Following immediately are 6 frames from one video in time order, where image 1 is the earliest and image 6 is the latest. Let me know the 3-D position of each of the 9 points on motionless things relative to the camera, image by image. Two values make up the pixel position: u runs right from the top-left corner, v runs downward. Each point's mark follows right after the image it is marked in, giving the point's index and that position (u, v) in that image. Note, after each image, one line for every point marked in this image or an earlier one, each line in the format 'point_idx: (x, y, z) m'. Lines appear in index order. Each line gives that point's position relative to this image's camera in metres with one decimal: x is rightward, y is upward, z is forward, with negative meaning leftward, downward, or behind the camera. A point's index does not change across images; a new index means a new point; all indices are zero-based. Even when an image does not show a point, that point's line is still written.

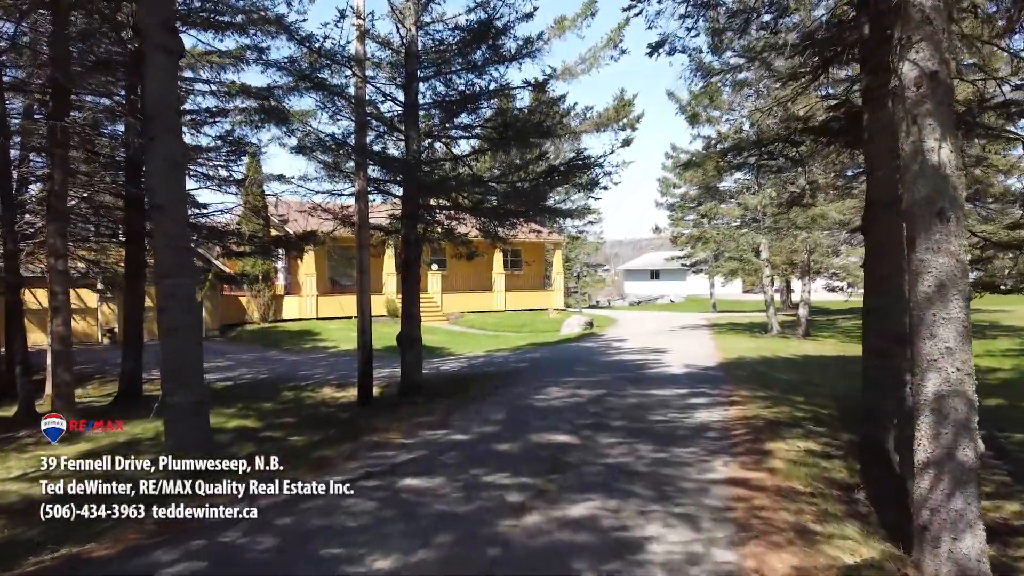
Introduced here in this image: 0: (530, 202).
0: (+0.3, +1.2, +11.4) m
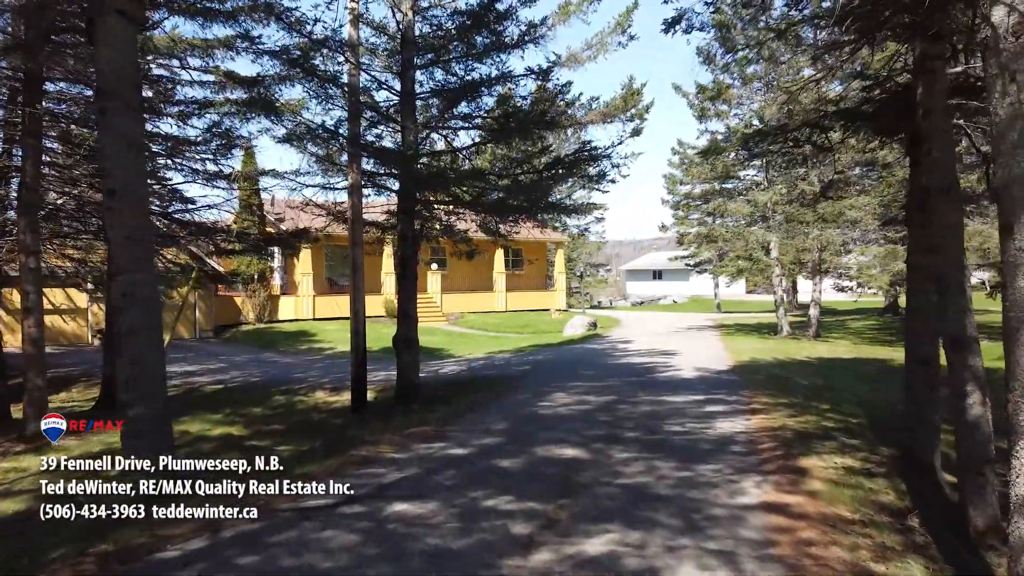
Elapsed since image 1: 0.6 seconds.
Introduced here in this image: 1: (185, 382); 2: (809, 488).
0: (+0.3, +1.2, +10.8) m
1: (-6.0, -1.7, +14.7) m
2: (+1.6, -1.1, +4.3) m
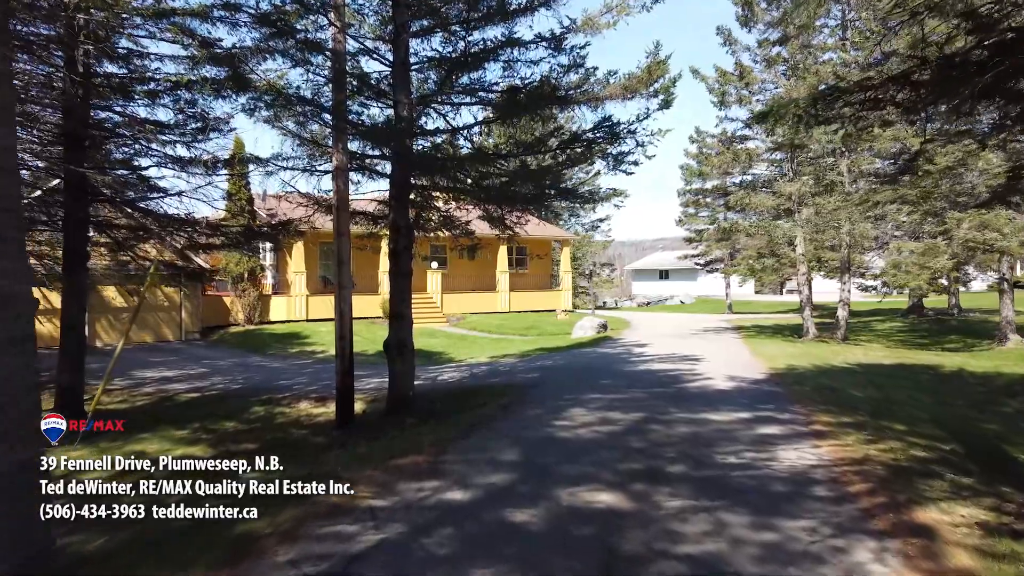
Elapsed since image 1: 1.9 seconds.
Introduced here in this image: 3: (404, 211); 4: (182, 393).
0: (+0.4, +1.2, +9.5) m
1: (-5.9, -1.7, +13.5) m
2: (+1.7, -1.0, +3.1) m
3: (-1.2, +0.9, +9.3) m
4: (-5.3, -1.7, +13.0) m
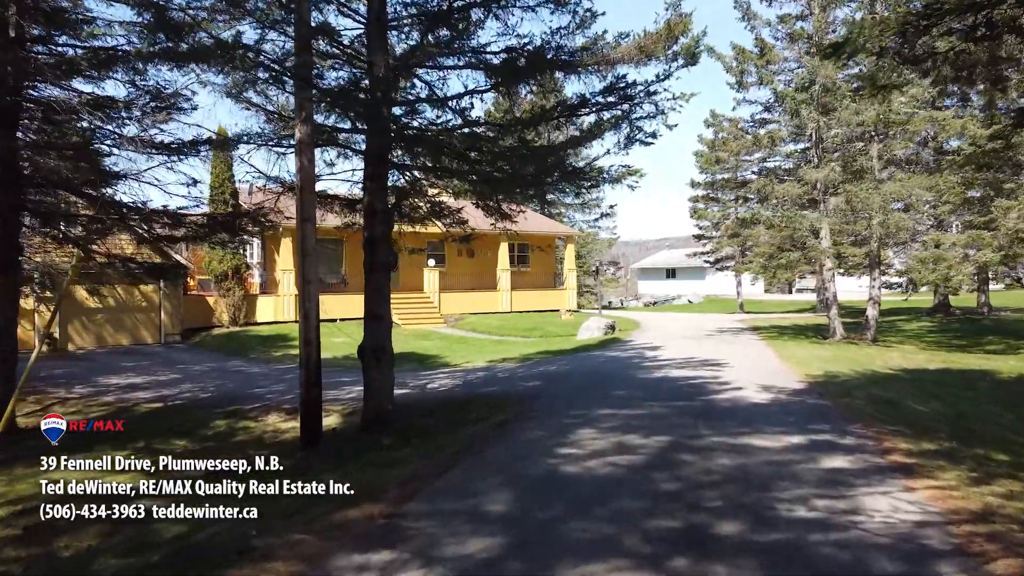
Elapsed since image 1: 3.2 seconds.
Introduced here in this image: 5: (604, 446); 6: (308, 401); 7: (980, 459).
0: (+0.3, +1.3, +8.2) m
1: (-5.9, -1.7, +12.1) m
2: (+1.6, -1.0, +1.7) m
3: (-1.3, +0.9, +7.9) m
4: (-5.3, -1.7, +11.7) m
5: (+0.6, -1.0, +5.3) m
6: (-1.9, -1.0, +7.4) m
7: (+2.7, -1.0, +4.7) m
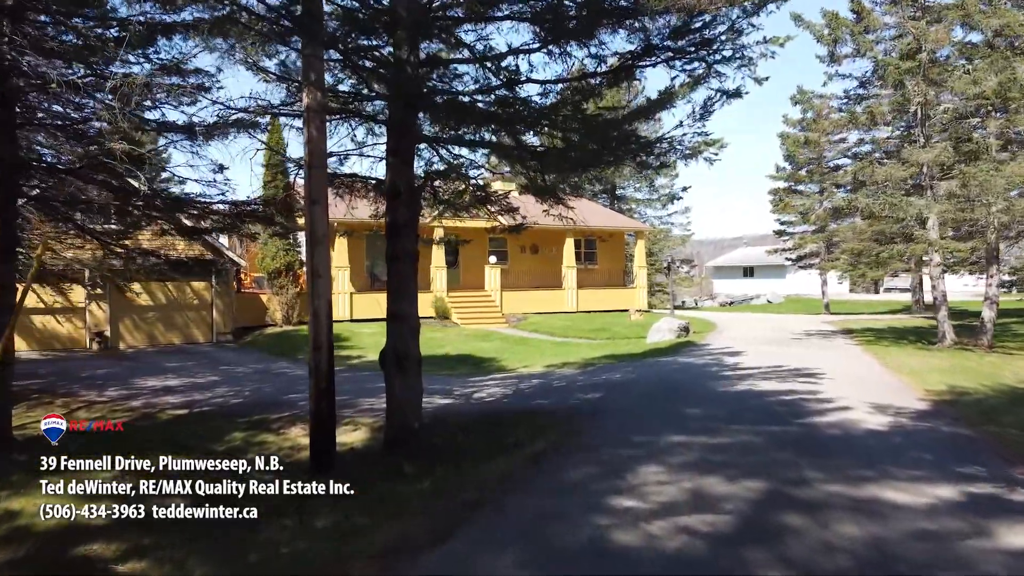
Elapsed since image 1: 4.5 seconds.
0: (+0.8, +1.3, +6.8) m
1: (-5.1, -1.6, +11.3) m
2: (+1.5, -1.0, +0.3) m
3: (-0.9, +1.0, +6.7) m
4: (-4.6, -1.6, +10.8) m
5: (+0.8, -1.0, +3.9) m
6: (-1.5, -1.0, +6.2) m
7: (+2.8, -1.0, +3.2) m
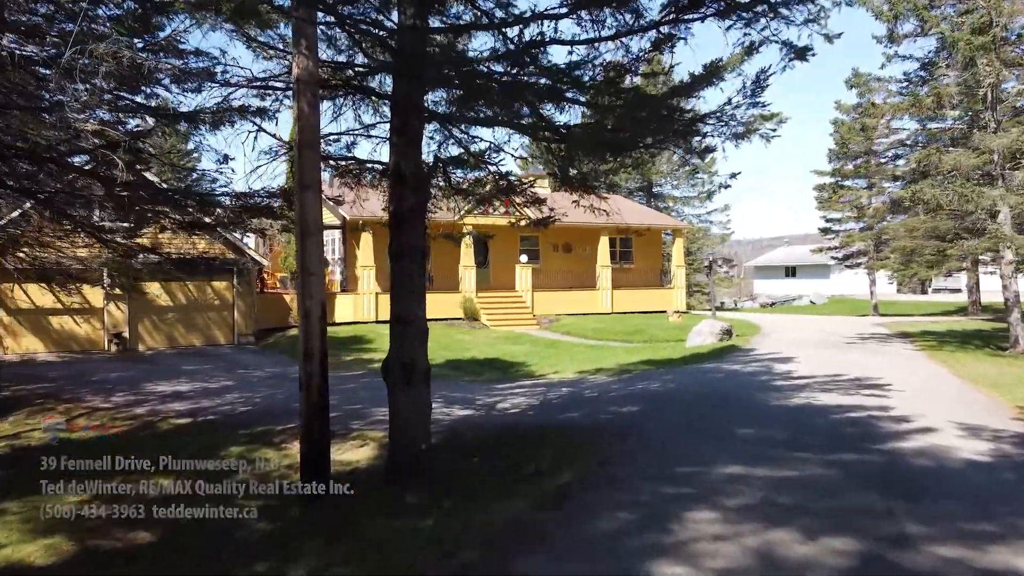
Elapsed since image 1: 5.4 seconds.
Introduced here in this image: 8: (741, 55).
0: (+1.0, +1.3, +5.9) m
1: (-4.7, -1.6, +10.6) m
2: (+1.4, -1.0, -0.7) m
3: (-0.7, +1.0, +5.8) m
4: (-4.2, -1.6, +10.1) m
5: (+0.8, -1.0, +3.0) m
6: (-1.3, -1.0, +5.4) m
7: (+2.9, -1.0, +2.1) m
8: (+1.7, +1.8, +6.0) m
